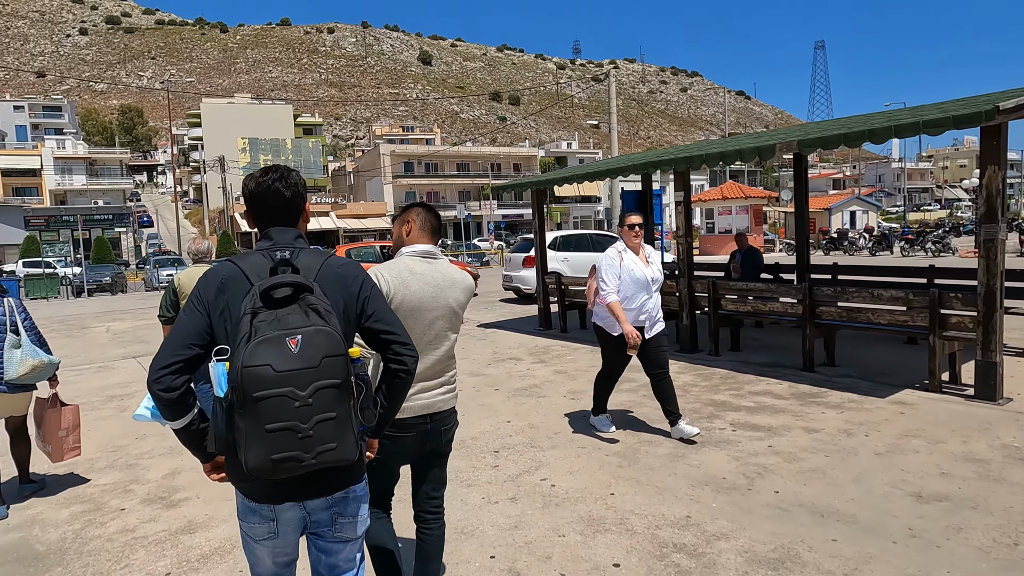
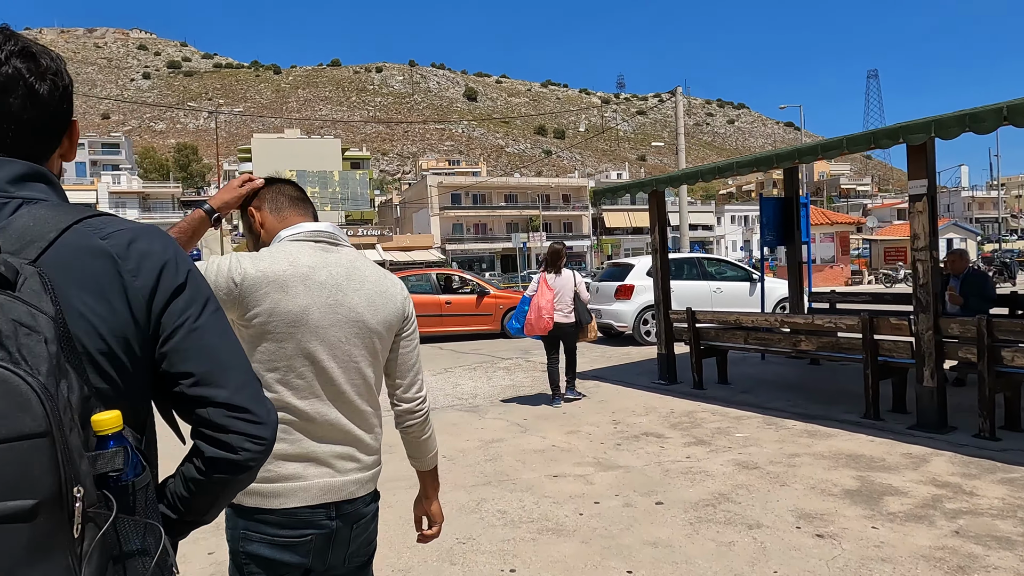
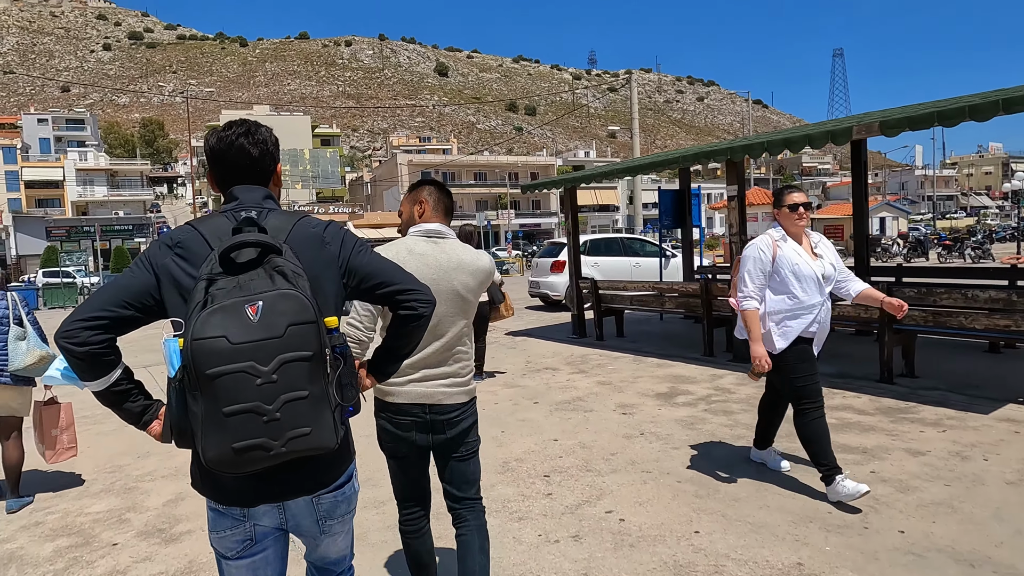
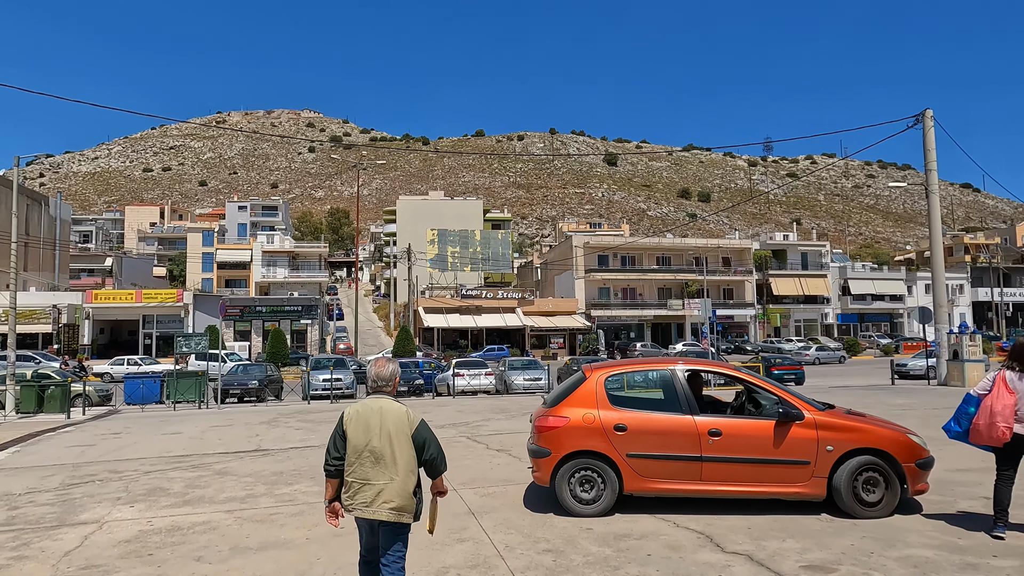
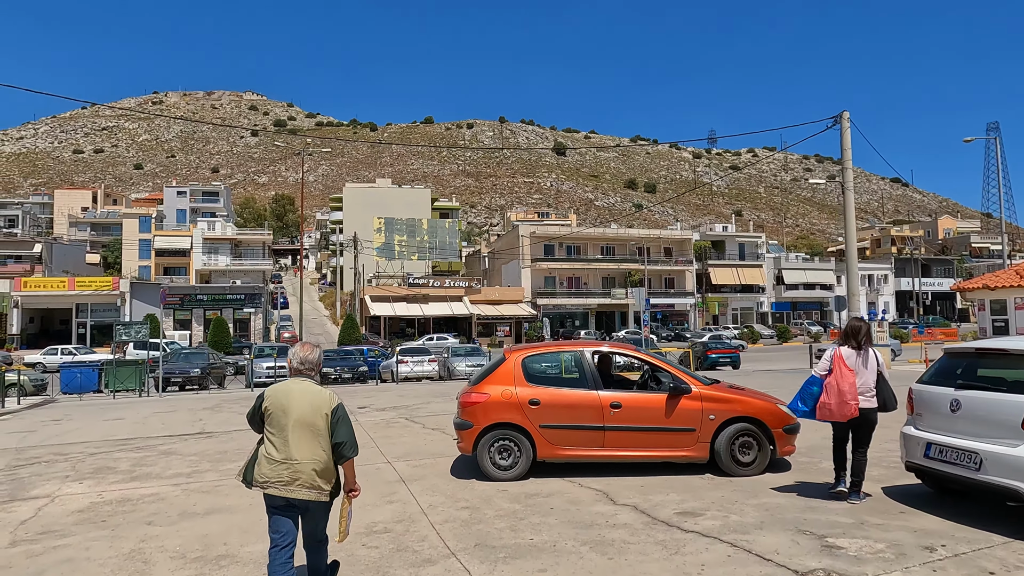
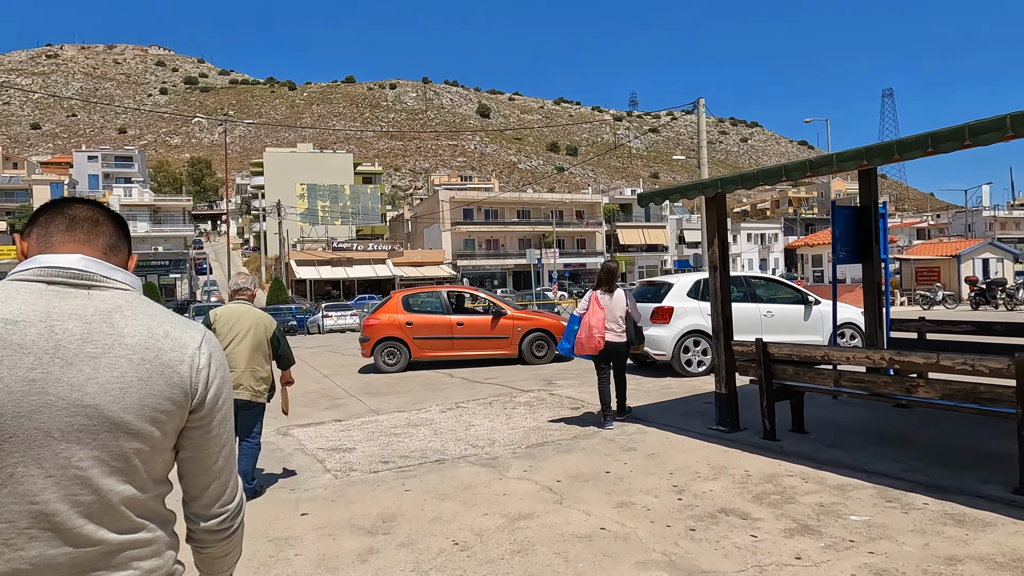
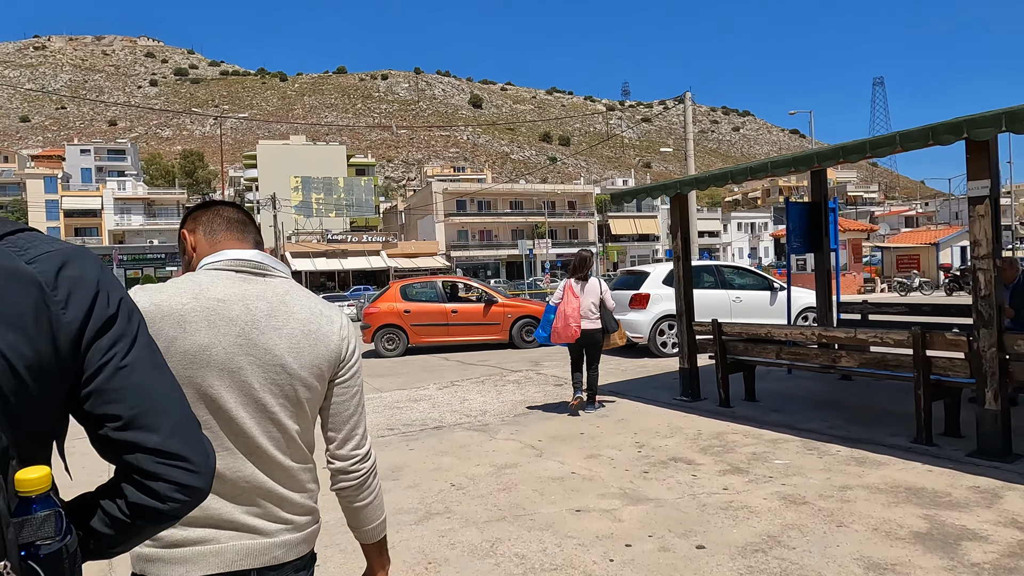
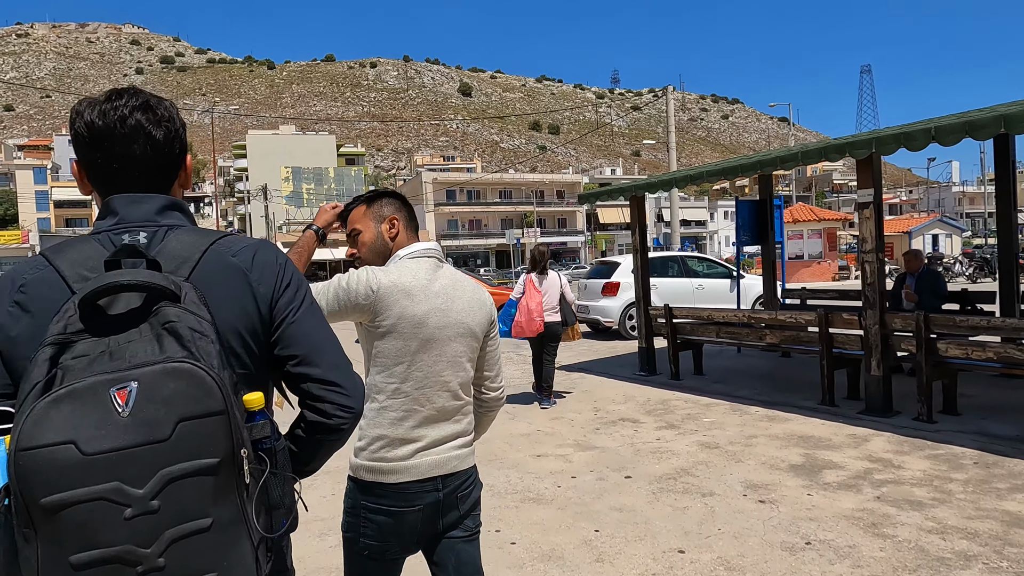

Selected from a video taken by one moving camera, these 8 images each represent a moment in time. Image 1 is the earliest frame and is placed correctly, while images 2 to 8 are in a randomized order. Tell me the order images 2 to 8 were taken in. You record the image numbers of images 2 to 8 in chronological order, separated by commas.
3, 8, 2, 7, 6, 5, 4
